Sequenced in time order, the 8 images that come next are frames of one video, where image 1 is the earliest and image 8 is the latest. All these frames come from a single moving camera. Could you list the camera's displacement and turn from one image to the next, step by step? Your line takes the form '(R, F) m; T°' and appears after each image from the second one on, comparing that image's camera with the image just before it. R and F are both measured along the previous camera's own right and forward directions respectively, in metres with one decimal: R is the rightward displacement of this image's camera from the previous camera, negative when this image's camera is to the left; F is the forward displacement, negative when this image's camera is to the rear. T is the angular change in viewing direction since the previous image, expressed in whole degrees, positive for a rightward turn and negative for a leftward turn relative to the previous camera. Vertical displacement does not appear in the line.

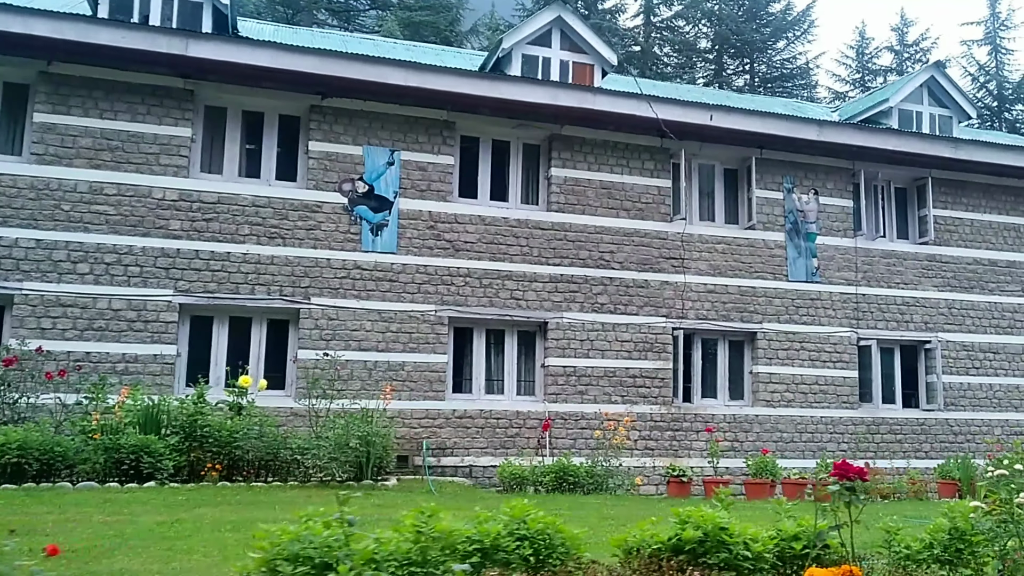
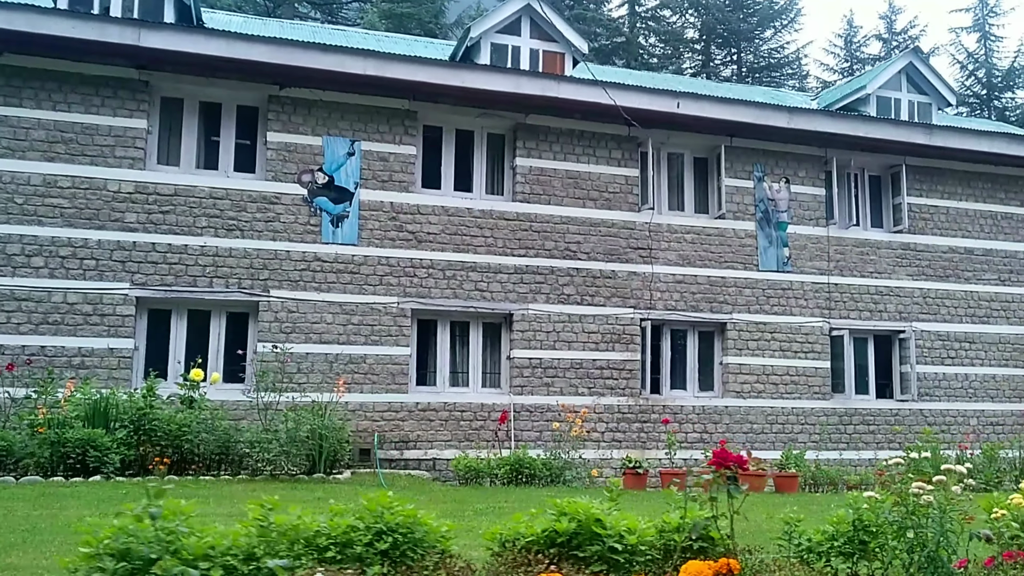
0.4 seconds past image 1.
(+0.9, +0.1) m; 0°
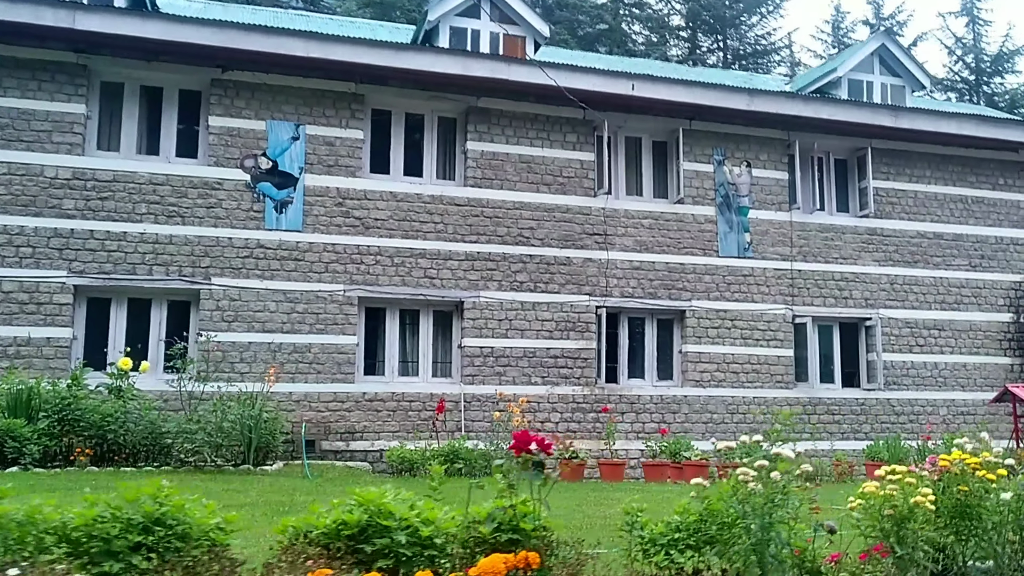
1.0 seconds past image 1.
(+1.2, +0.3) m; 0°
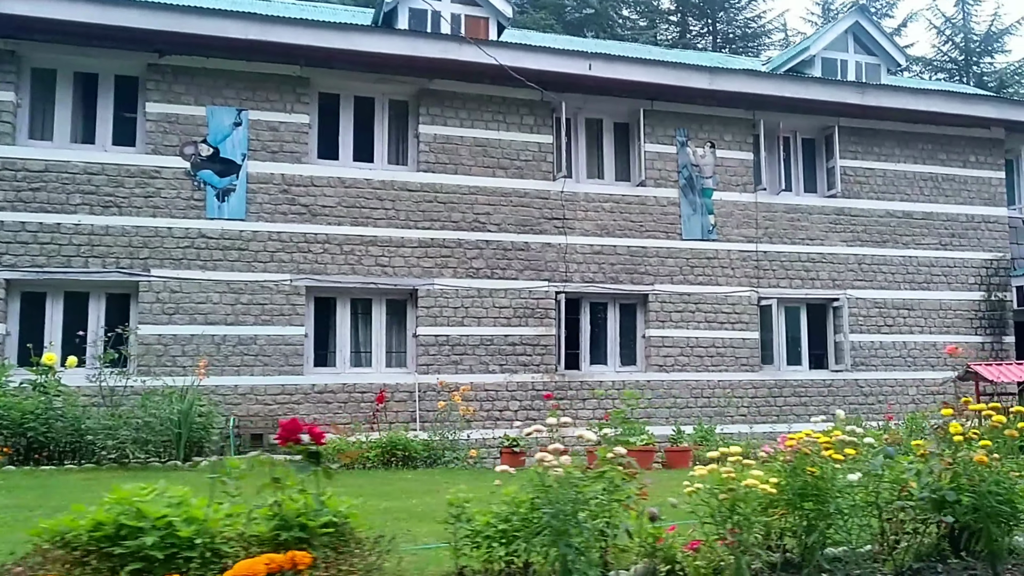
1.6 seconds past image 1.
(+0.9, +0.4) m; 0°
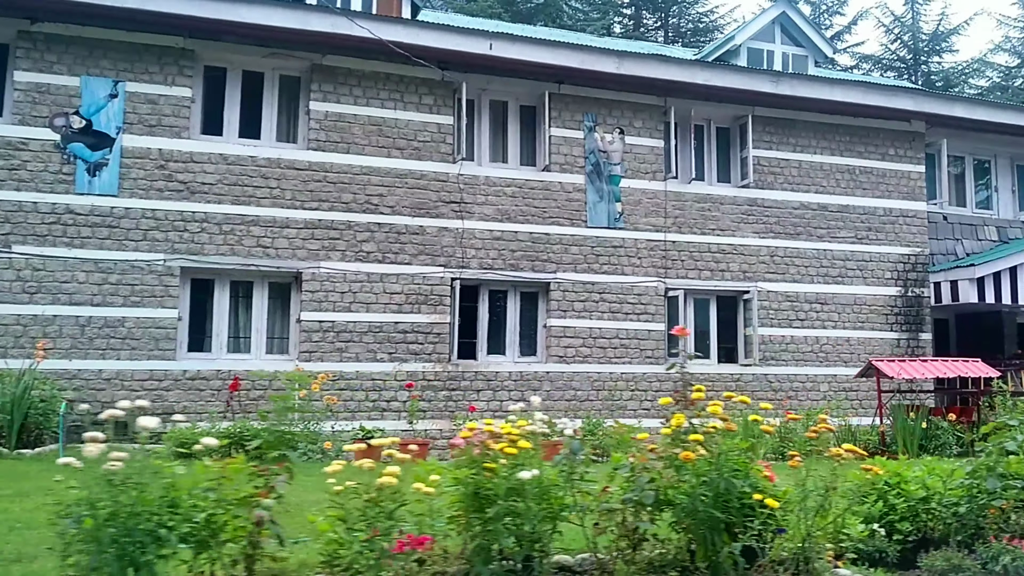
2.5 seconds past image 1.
(+2.2, +0.4) m; +1°
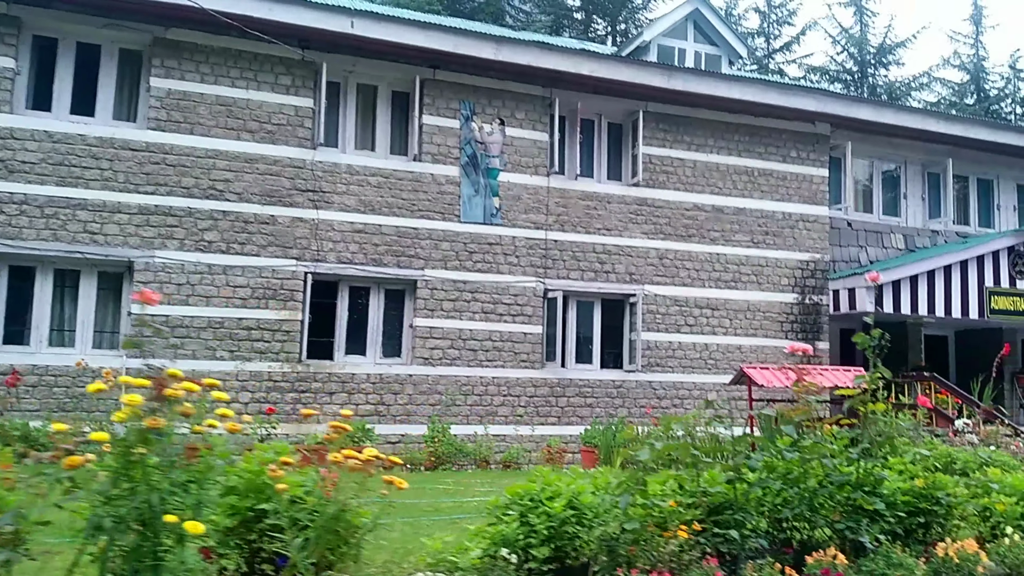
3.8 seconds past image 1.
(+2.7, +0.7) m; +1°
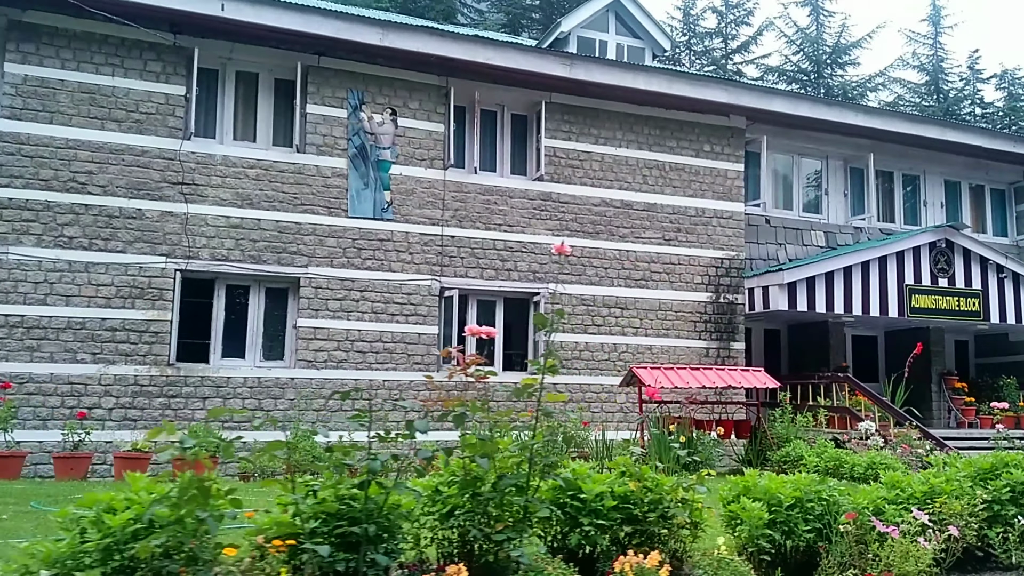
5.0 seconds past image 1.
(+2.1, +0.5) m; +1°
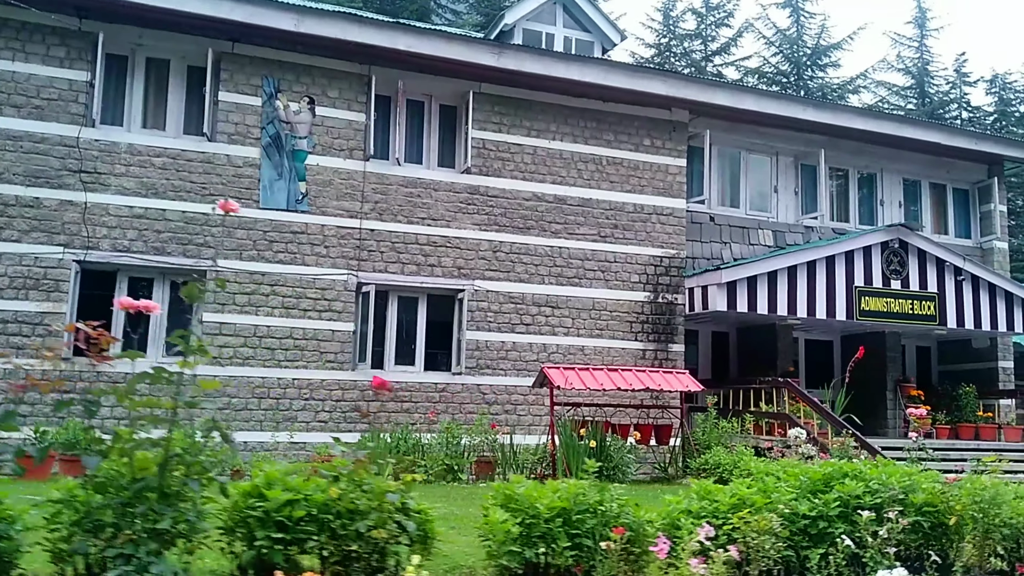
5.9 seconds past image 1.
(+1.7, +0.5) m; 0°
